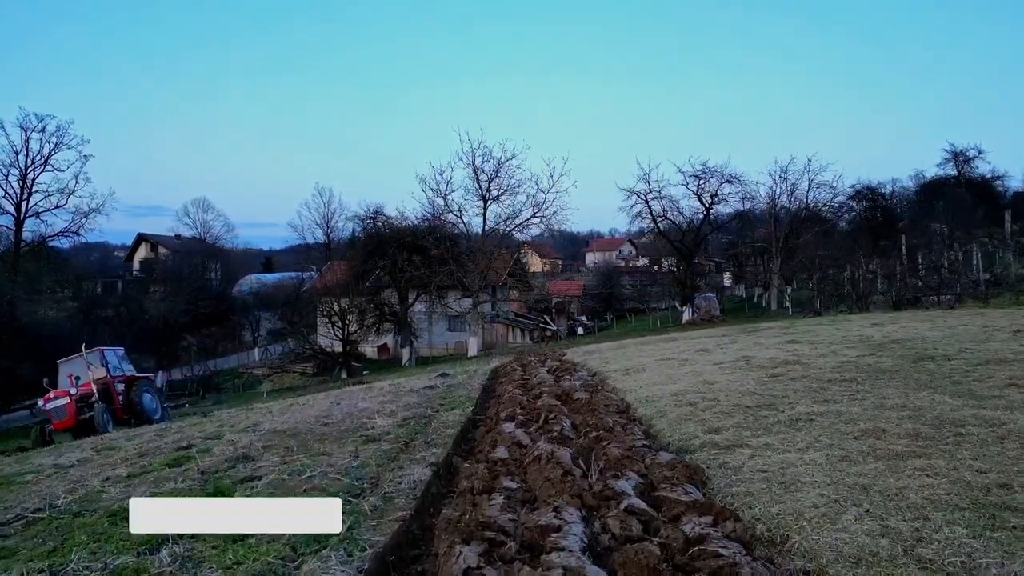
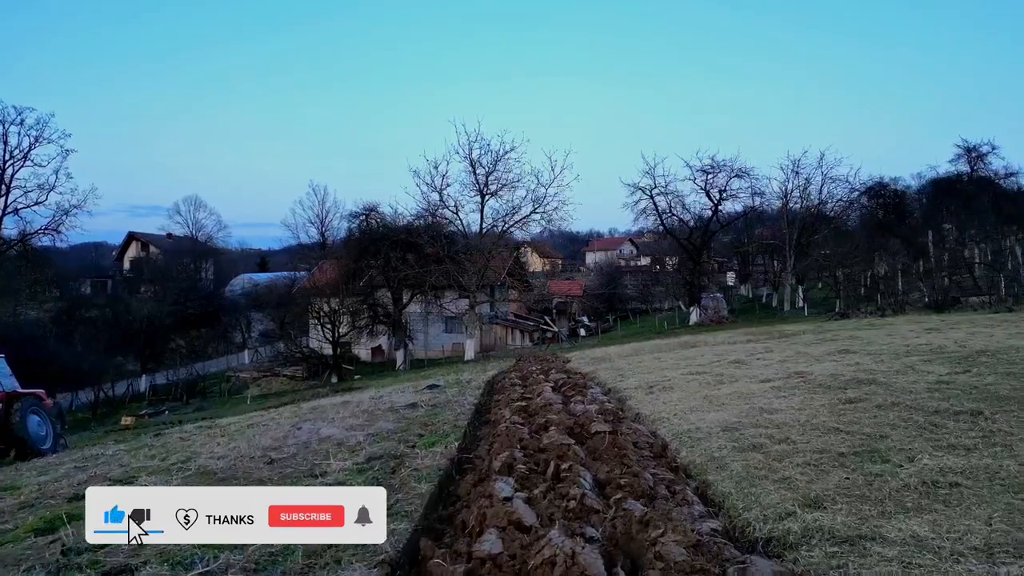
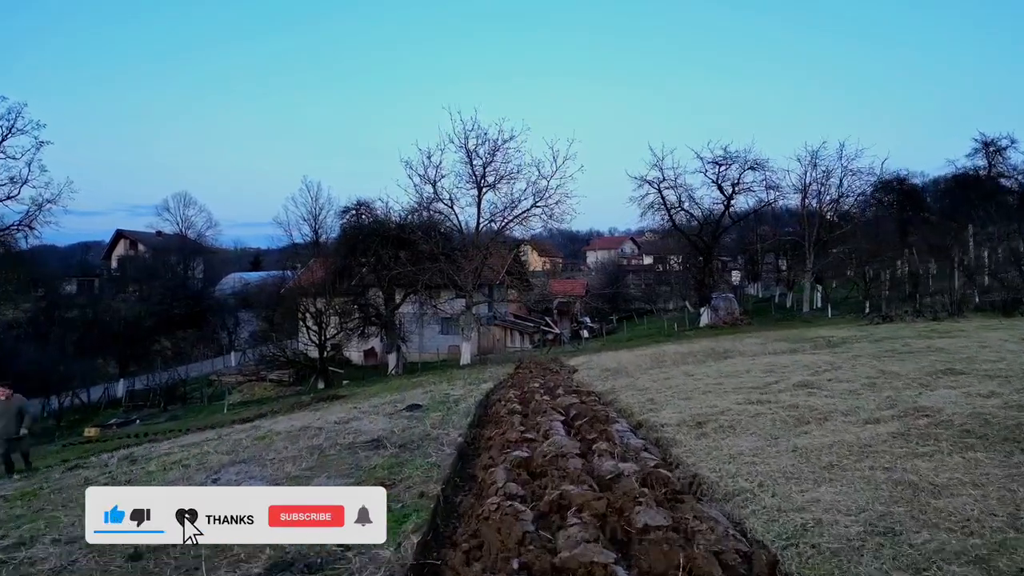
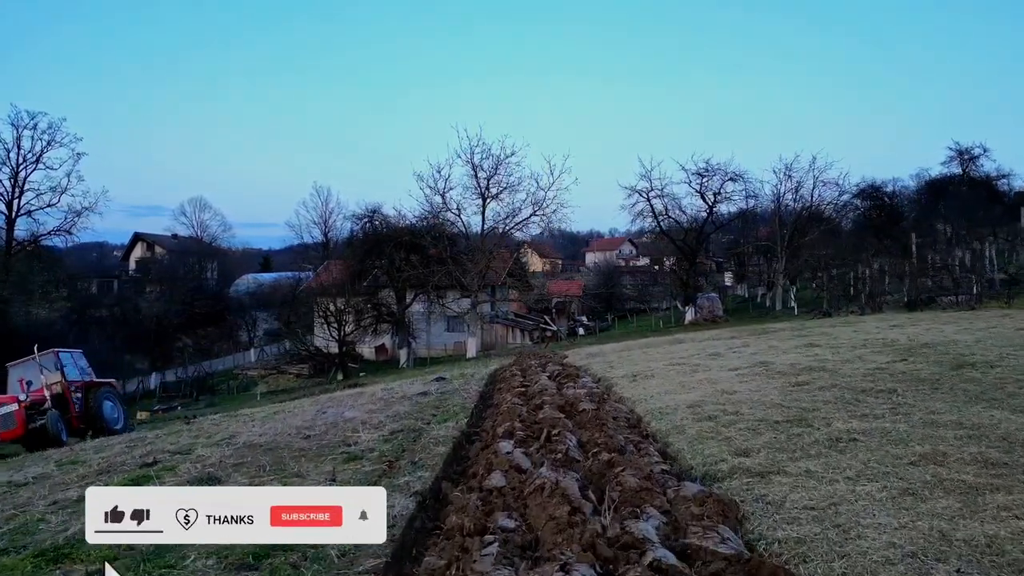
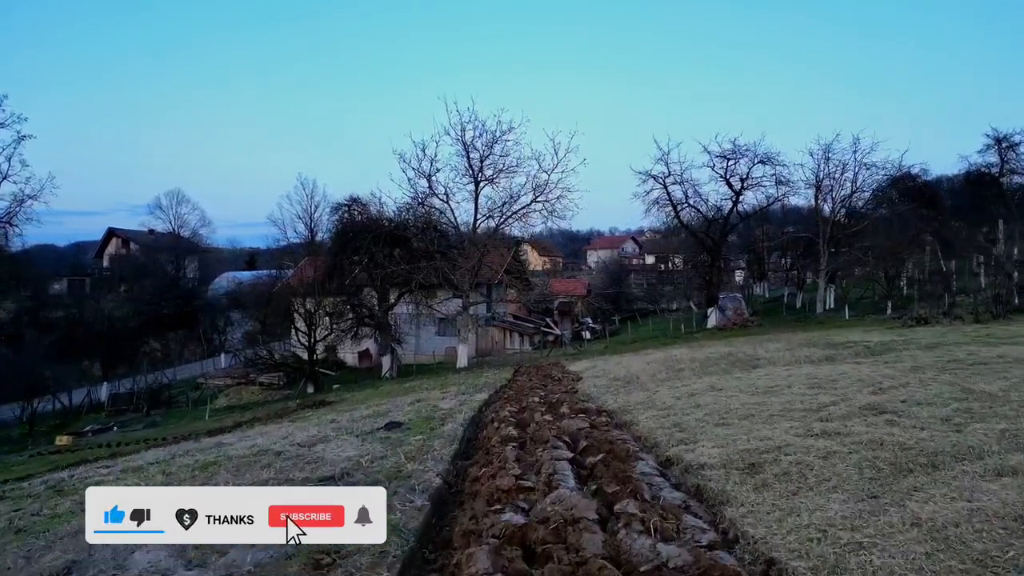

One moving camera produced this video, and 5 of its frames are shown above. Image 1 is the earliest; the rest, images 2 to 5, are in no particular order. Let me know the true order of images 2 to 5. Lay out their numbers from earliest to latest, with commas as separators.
4, 2, 3, 5
